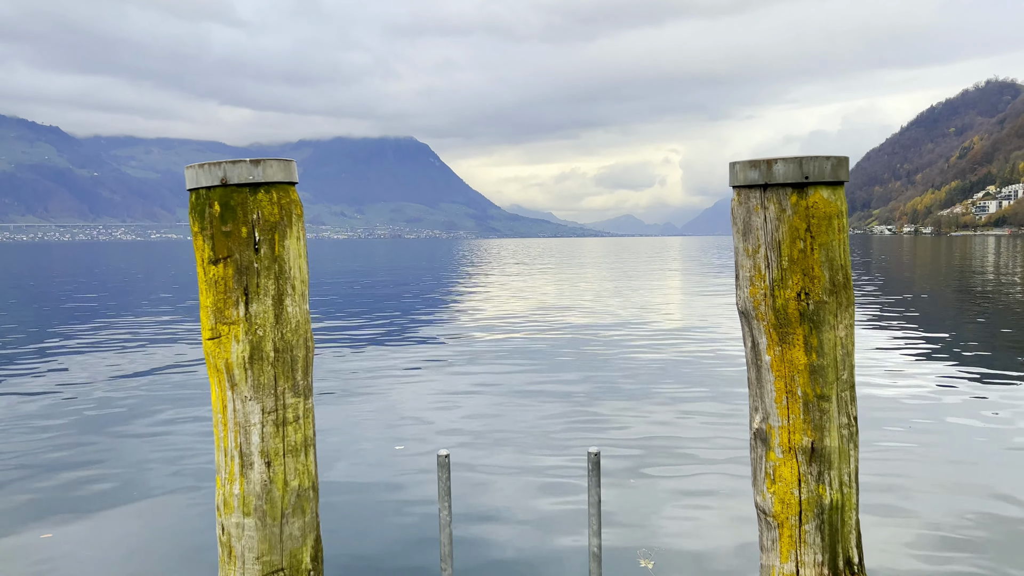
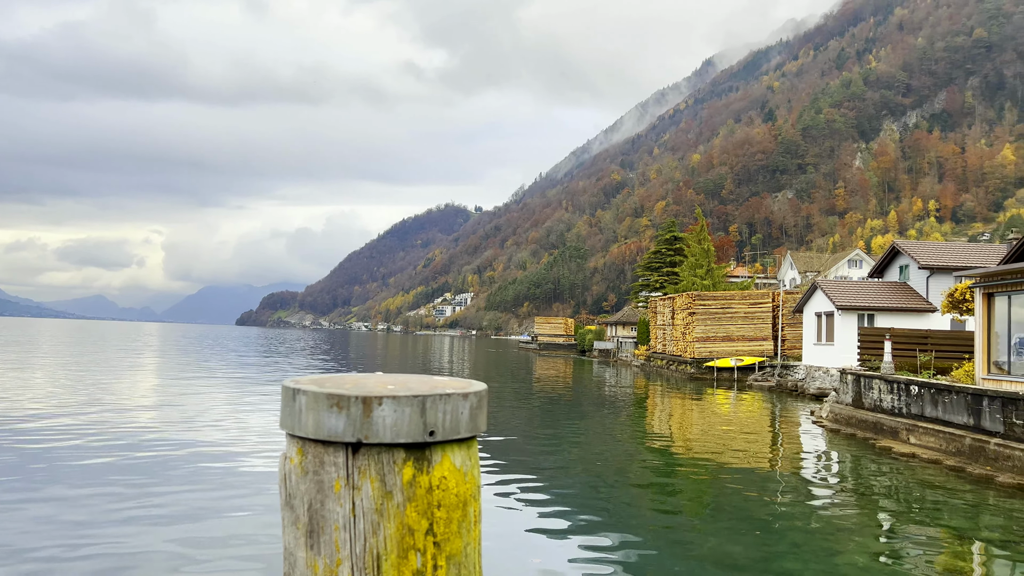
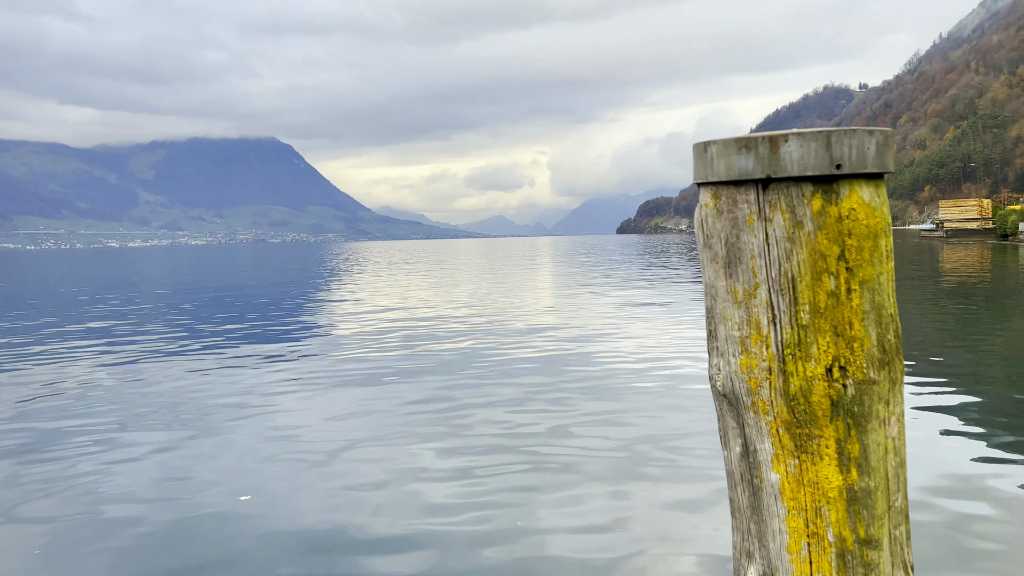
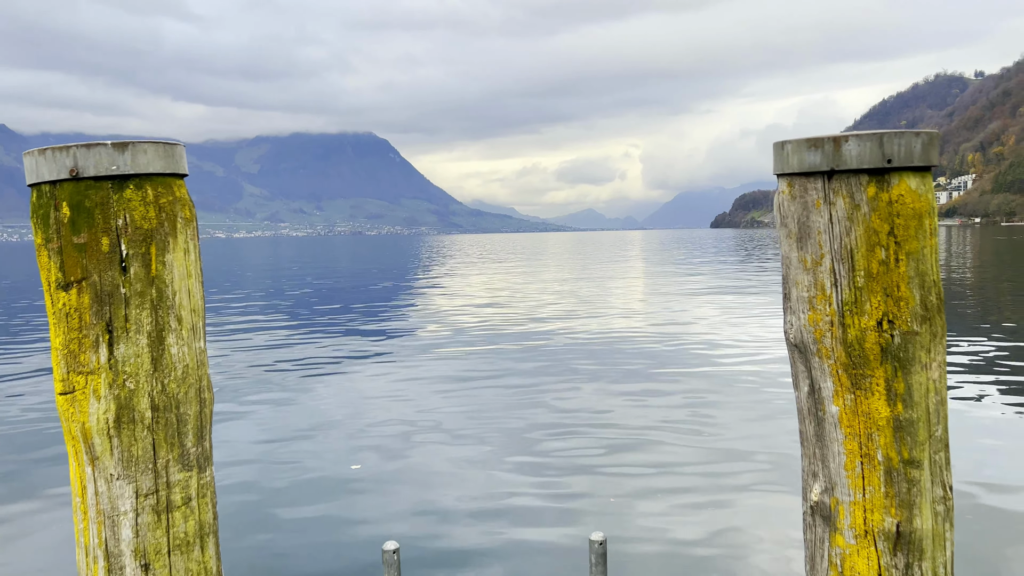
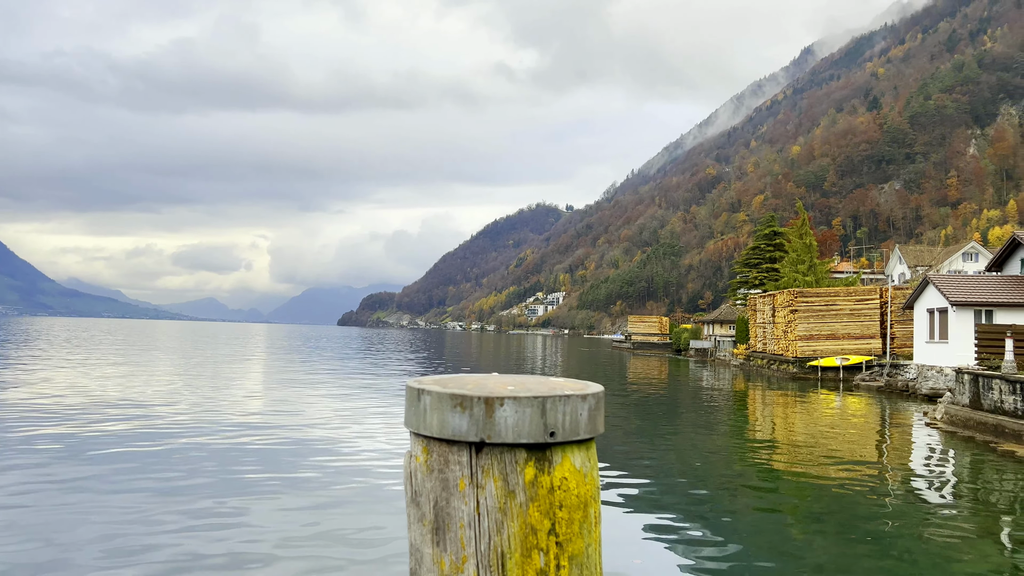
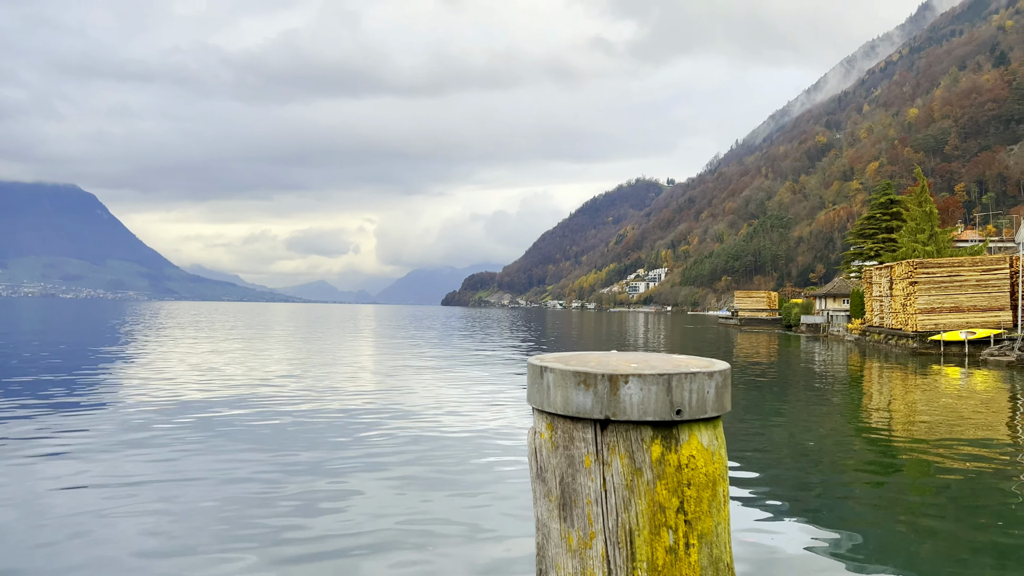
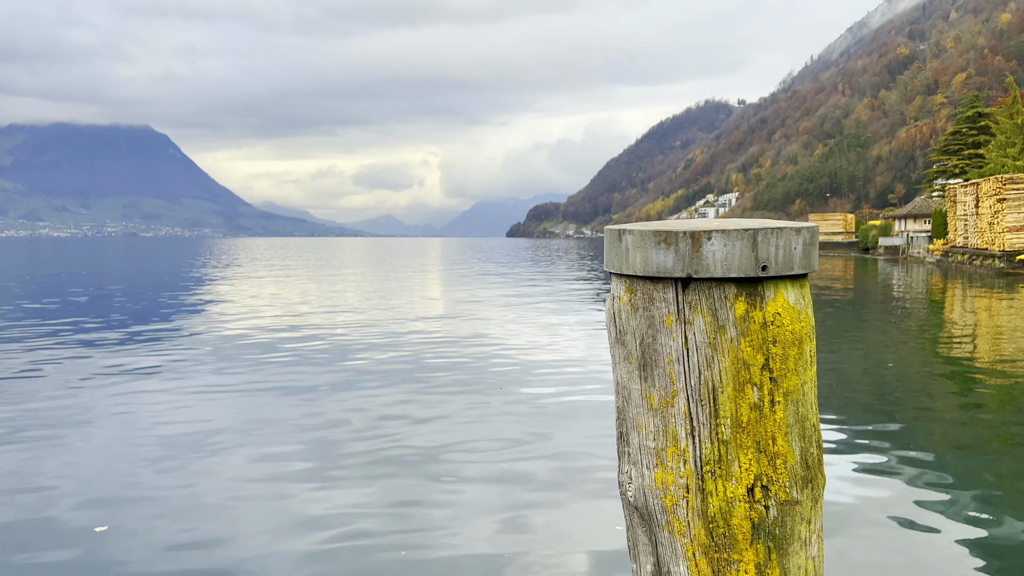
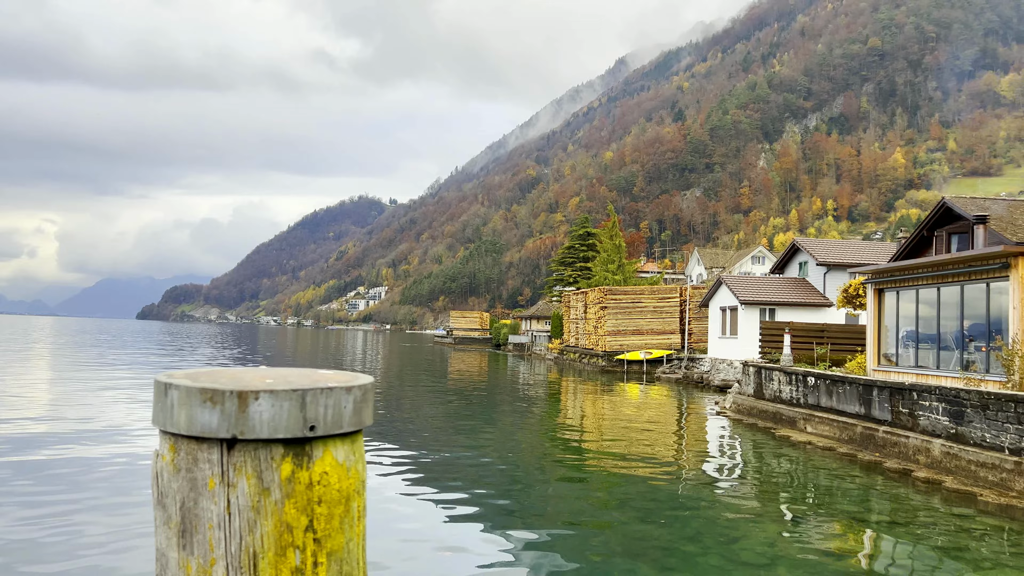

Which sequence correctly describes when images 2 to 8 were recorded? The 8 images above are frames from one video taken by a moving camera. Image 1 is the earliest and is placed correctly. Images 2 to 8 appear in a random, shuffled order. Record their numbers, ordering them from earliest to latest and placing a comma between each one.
4, 3, 7, 6, 5, 2, 8
